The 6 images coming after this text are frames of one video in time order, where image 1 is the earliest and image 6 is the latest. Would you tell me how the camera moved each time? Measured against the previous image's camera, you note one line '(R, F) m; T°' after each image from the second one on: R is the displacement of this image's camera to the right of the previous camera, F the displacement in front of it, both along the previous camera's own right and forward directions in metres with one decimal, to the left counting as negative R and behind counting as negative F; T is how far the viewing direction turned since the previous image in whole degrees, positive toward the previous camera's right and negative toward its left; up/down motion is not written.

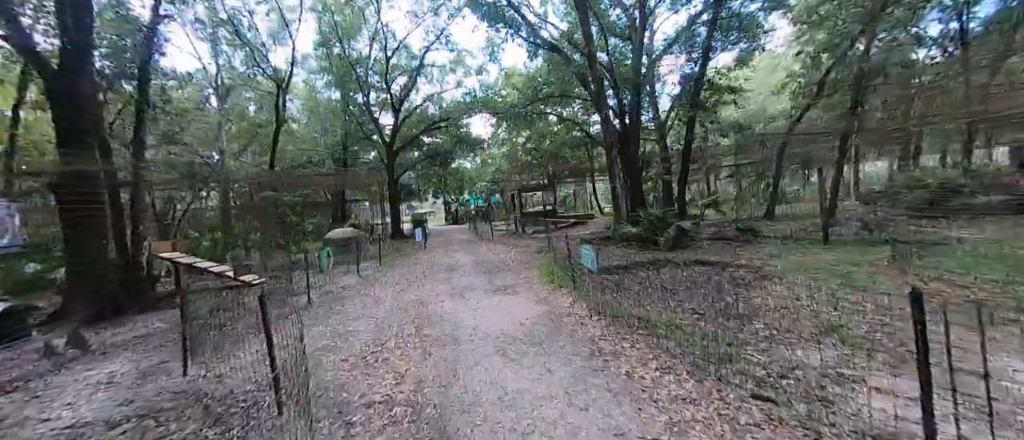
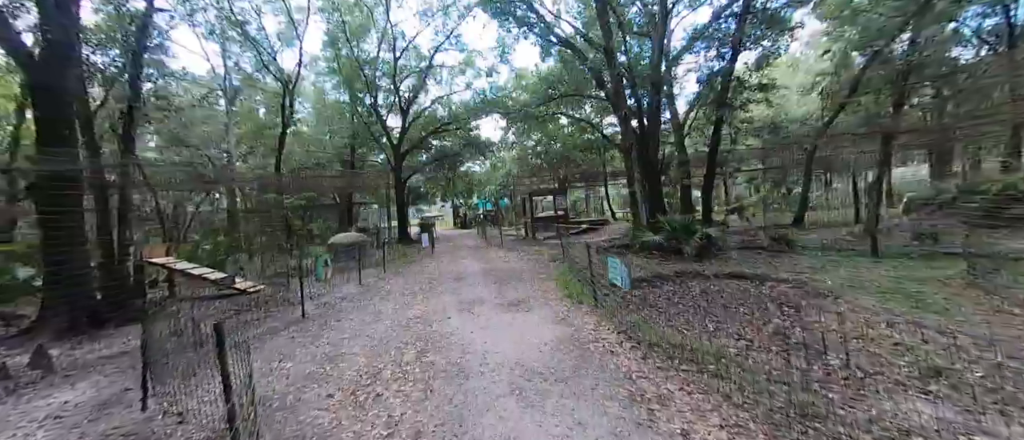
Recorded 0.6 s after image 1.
(-0.1, +0.6) m; -1°
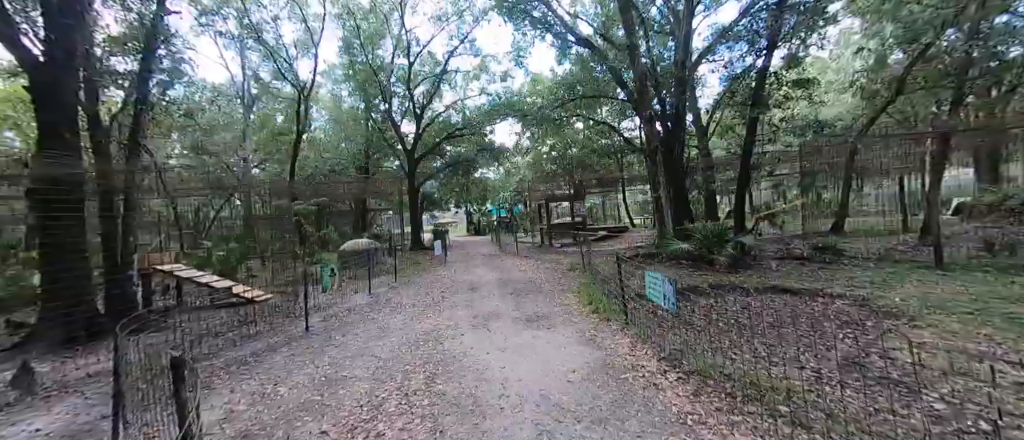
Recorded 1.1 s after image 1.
(-0.1, +0.5) m; -2°
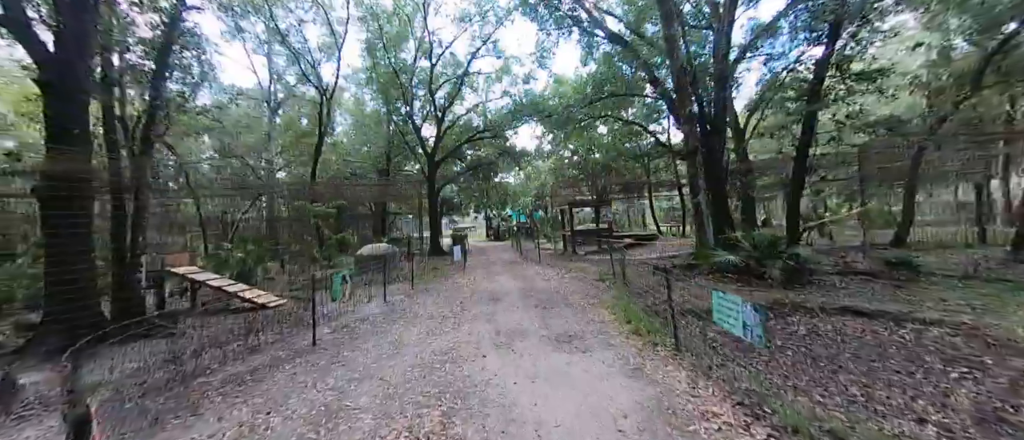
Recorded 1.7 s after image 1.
(-0.2, +0.6) m; -3°
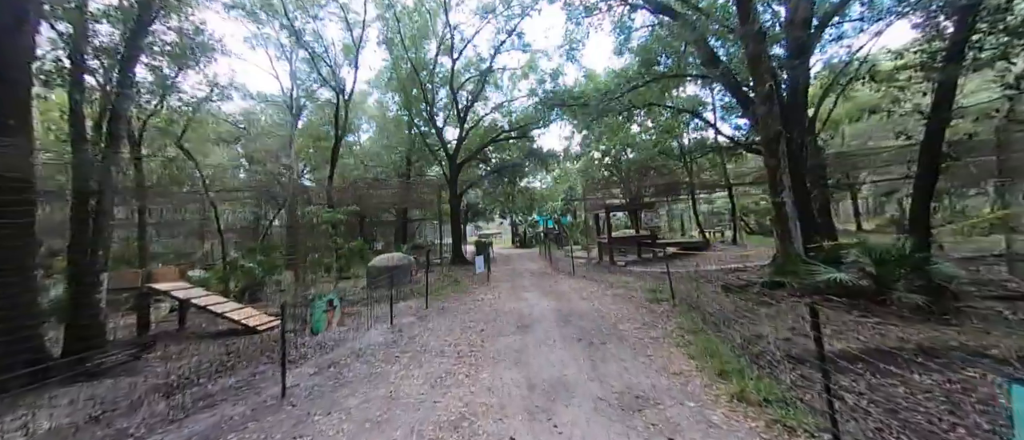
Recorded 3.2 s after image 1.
(-0.1, +1.4) m; -4°
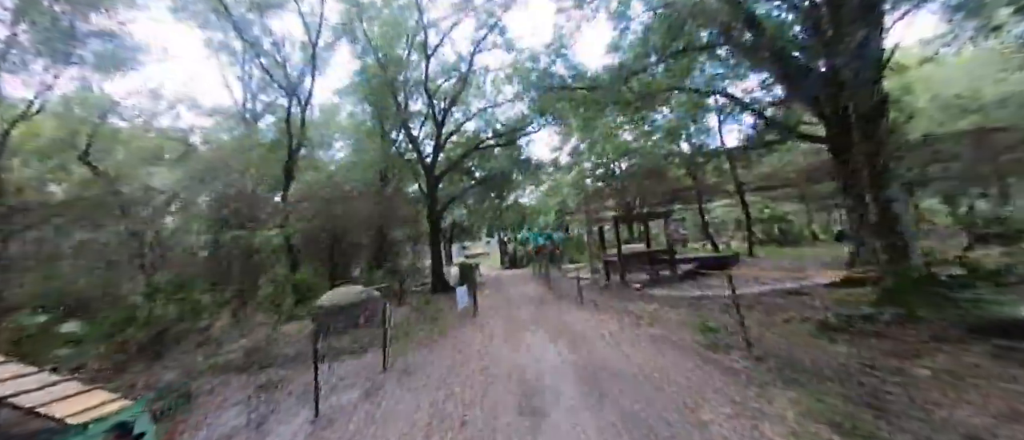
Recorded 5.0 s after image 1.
(-0.1, +2.2) m; +2°
